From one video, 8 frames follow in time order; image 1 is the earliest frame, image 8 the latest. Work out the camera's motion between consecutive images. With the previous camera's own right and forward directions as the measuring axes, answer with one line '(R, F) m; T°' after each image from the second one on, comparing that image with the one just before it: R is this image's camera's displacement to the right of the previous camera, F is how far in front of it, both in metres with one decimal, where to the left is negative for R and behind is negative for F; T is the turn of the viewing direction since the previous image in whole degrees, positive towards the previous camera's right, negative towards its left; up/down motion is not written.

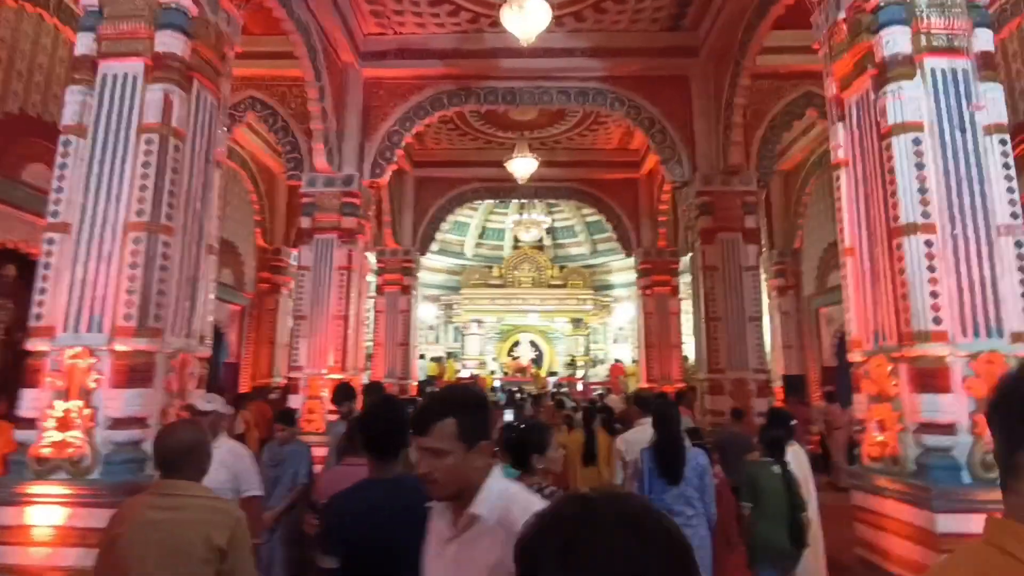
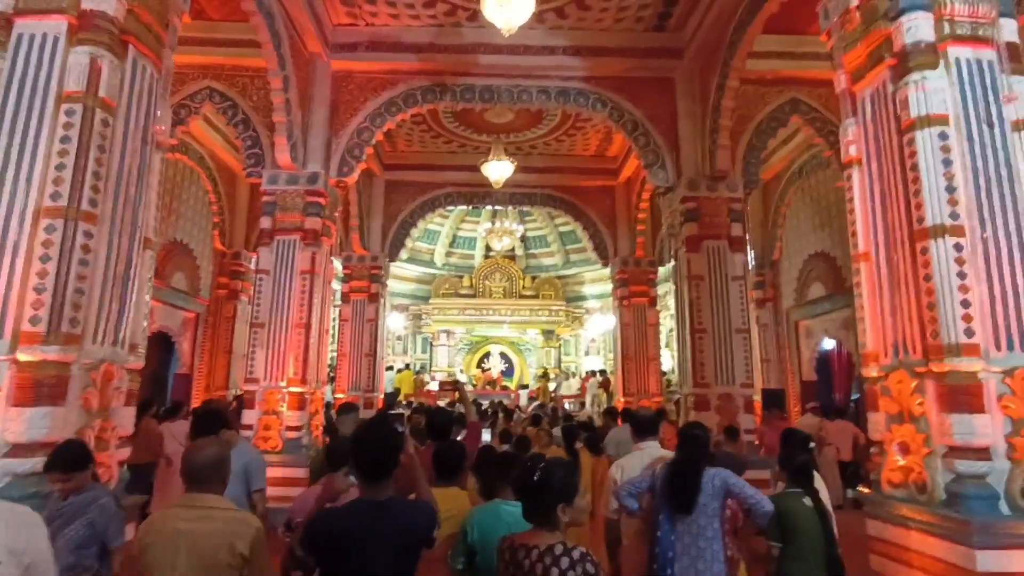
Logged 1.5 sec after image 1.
(-0.1, +0.4) m; +3°
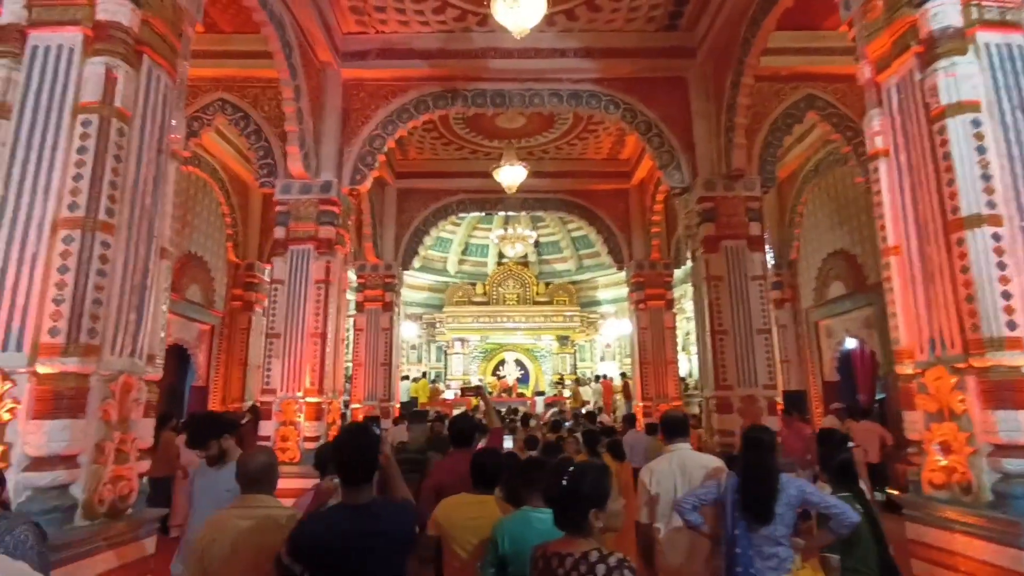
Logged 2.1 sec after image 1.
(-0.1, +0.1) m; -1°
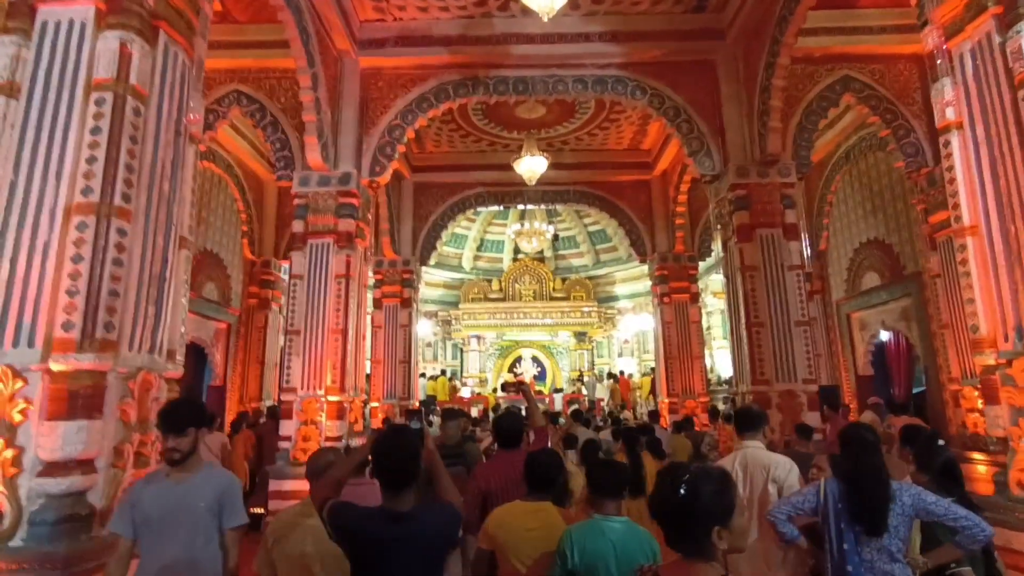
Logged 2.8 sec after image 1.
(-0.2, +0.2) m; -1°
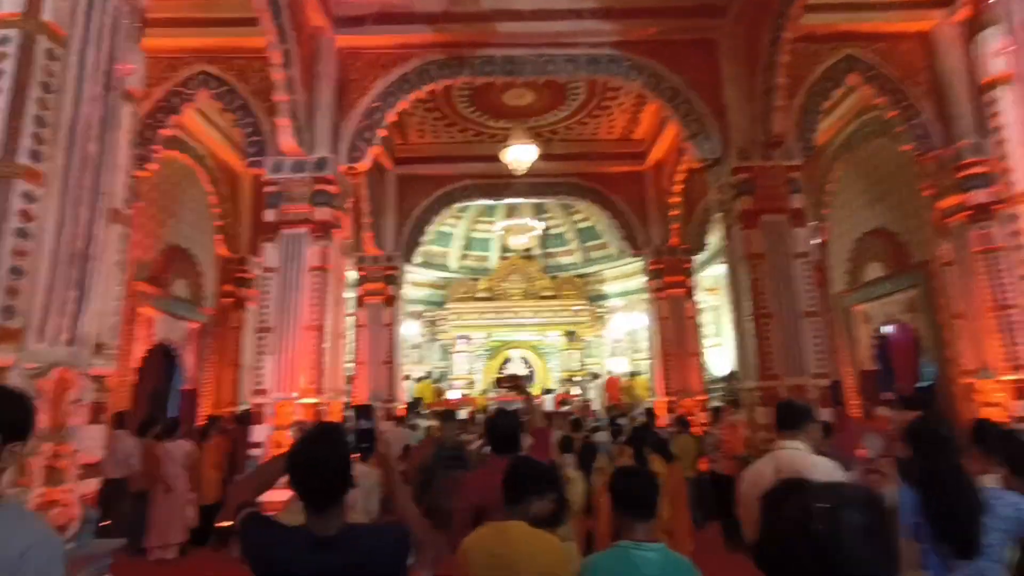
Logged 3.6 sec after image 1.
(0.0, +0.4) m; +1°
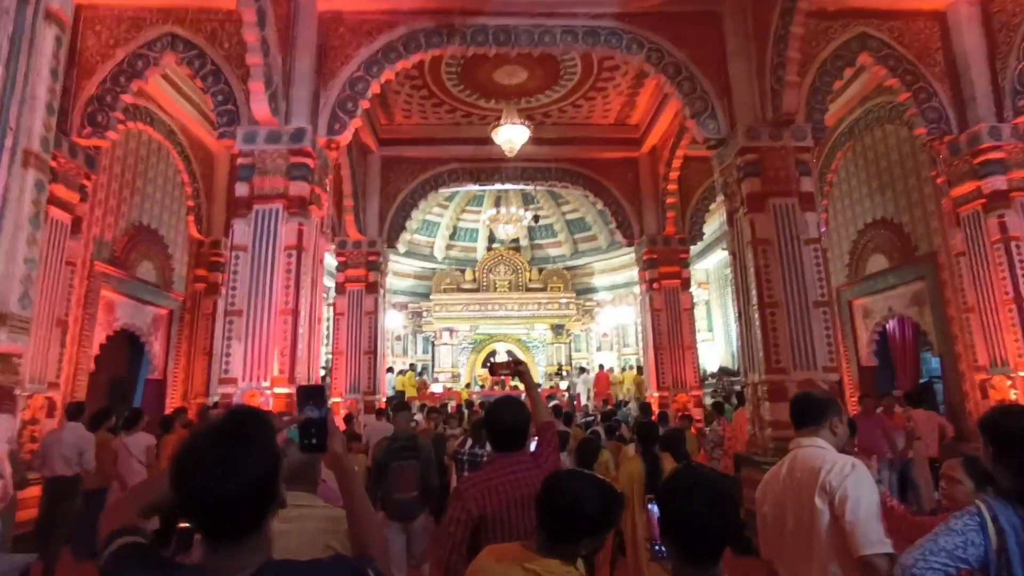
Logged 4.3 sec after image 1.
(-0.1, +0.4) m; +1°
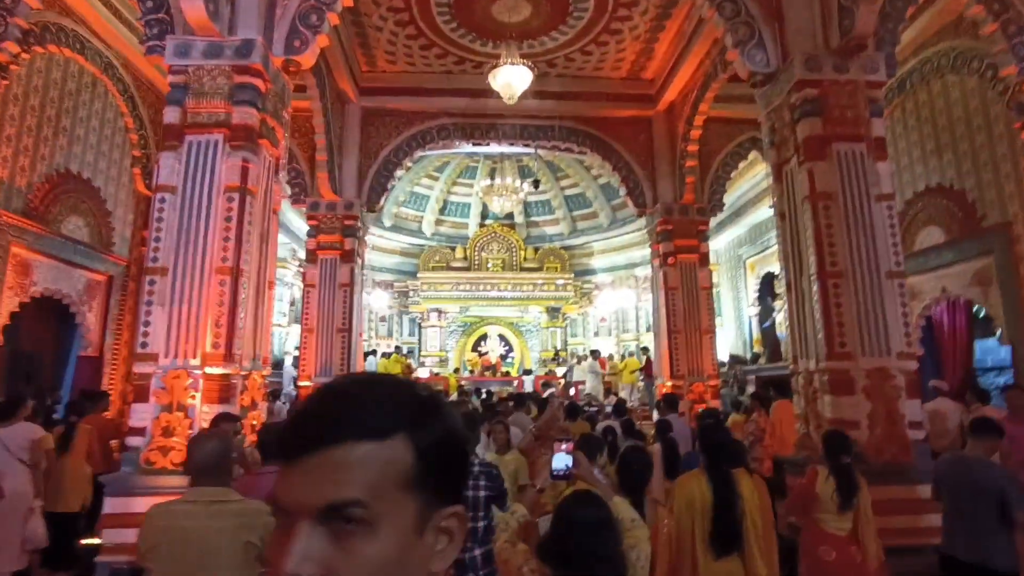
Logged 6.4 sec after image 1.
(-0.1, +1.1) m; +1°
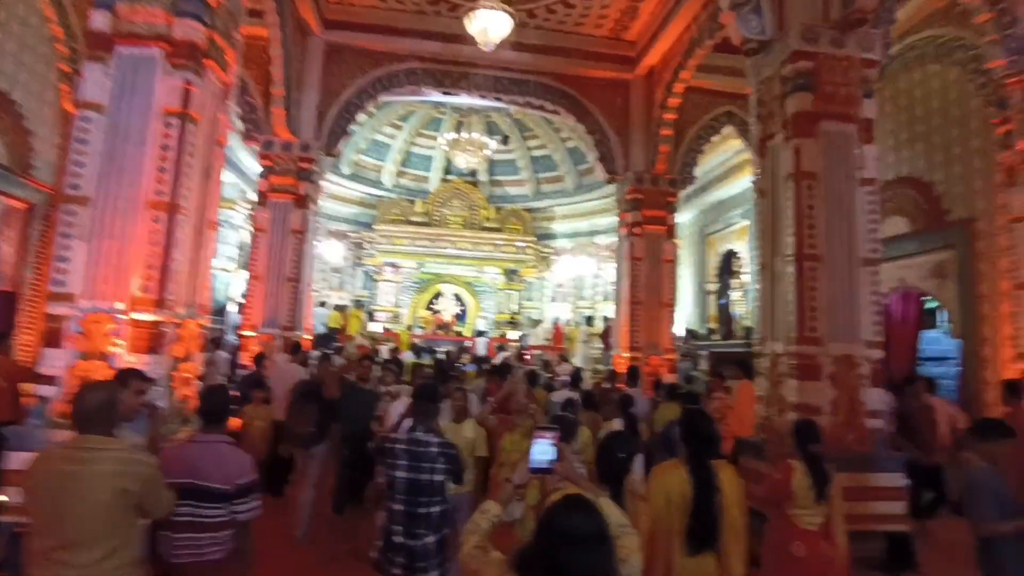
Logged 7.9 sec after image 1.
(-0.1, +0.3) m; +4°
